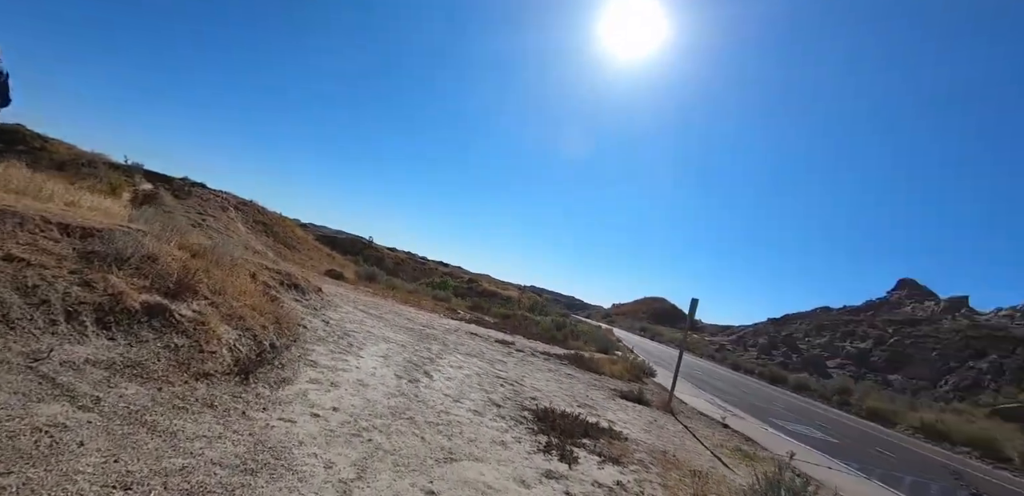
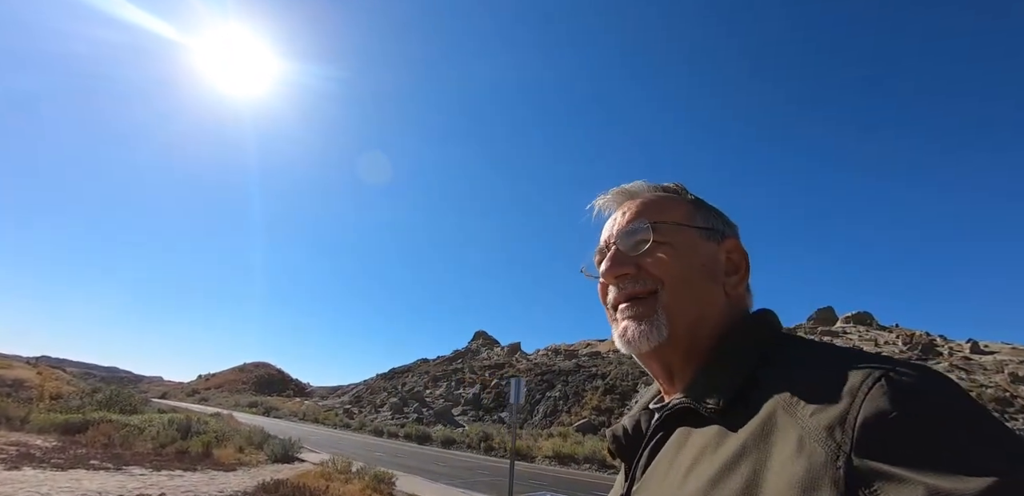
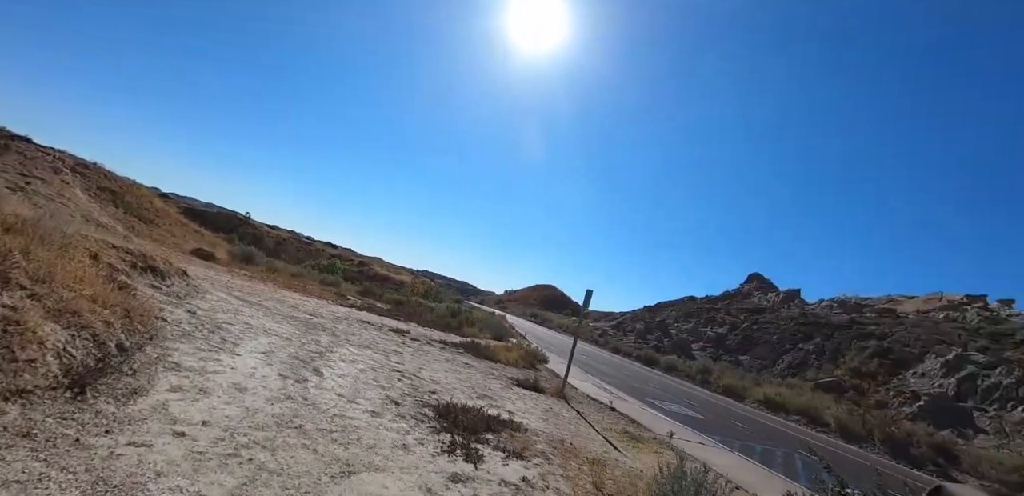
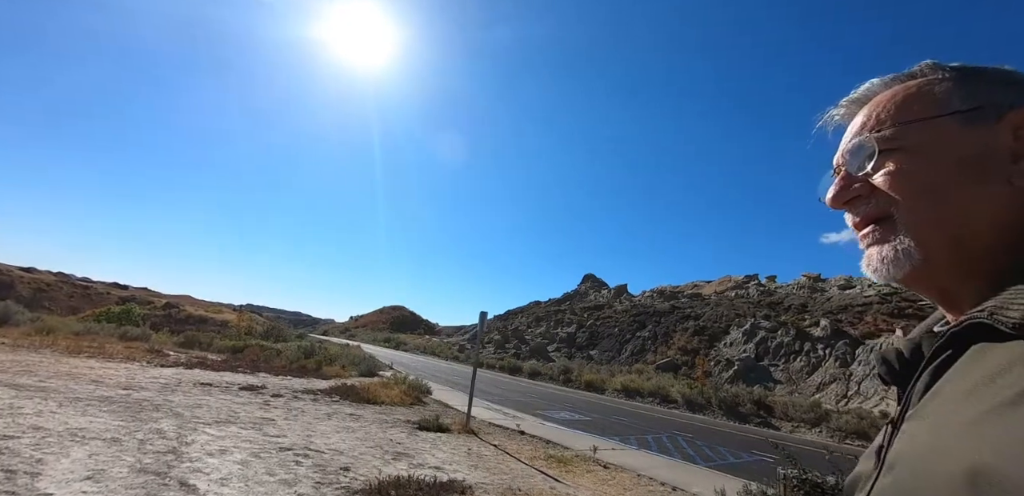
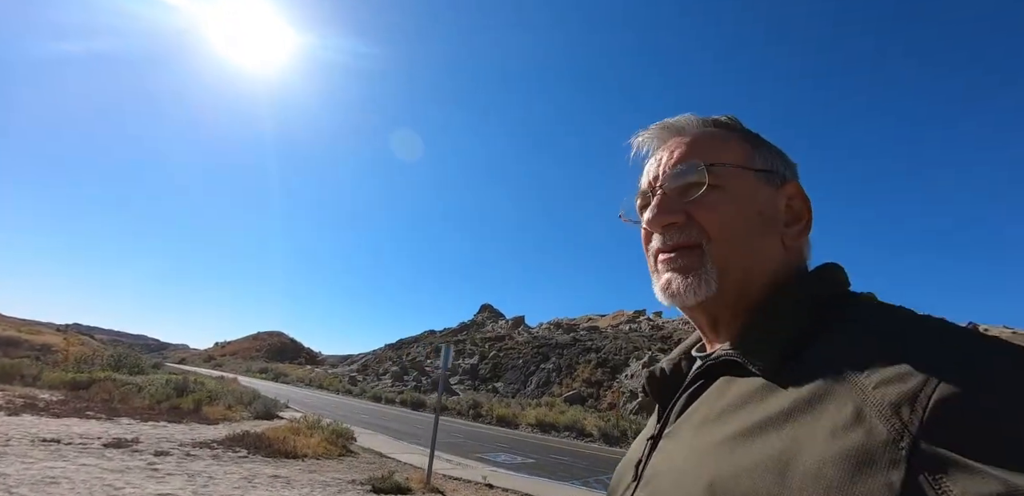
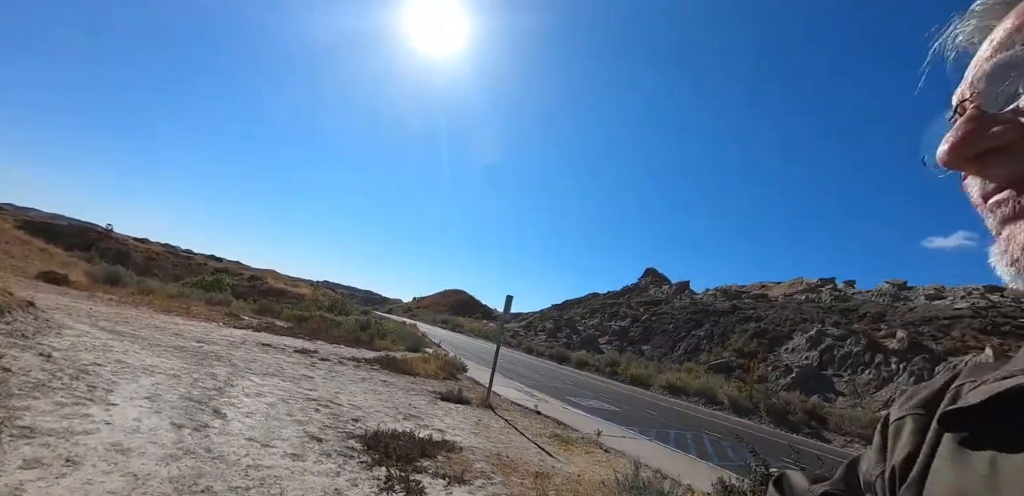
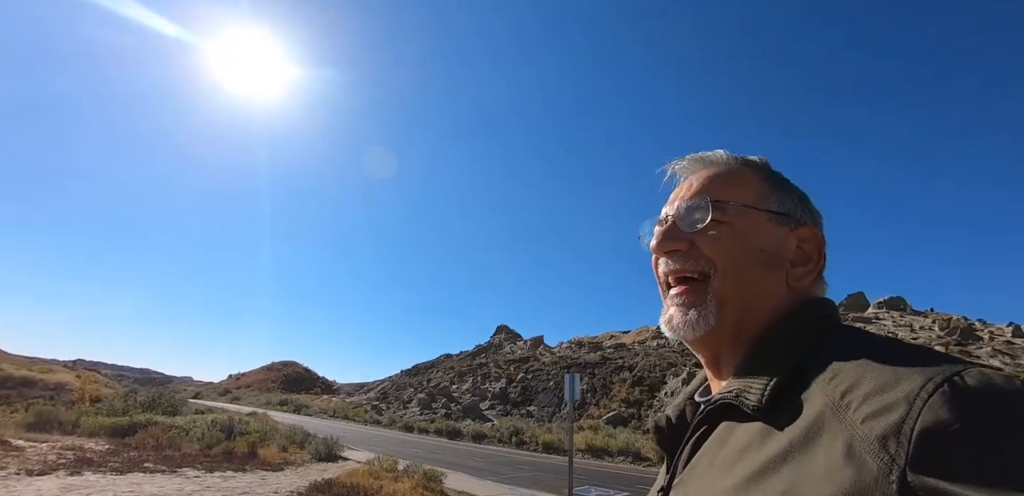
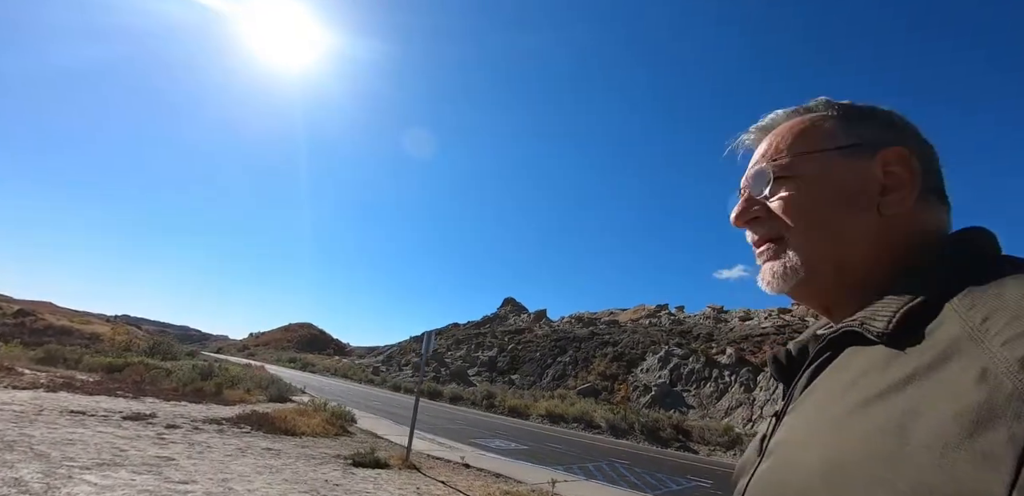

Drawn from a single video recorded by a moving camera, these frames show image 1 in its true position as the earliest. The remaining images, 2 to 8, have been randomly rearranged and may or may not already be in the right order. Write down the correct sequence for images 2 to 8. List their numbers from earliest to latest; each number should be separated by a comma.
3, 6, 4, 8, 5, 2, 7
